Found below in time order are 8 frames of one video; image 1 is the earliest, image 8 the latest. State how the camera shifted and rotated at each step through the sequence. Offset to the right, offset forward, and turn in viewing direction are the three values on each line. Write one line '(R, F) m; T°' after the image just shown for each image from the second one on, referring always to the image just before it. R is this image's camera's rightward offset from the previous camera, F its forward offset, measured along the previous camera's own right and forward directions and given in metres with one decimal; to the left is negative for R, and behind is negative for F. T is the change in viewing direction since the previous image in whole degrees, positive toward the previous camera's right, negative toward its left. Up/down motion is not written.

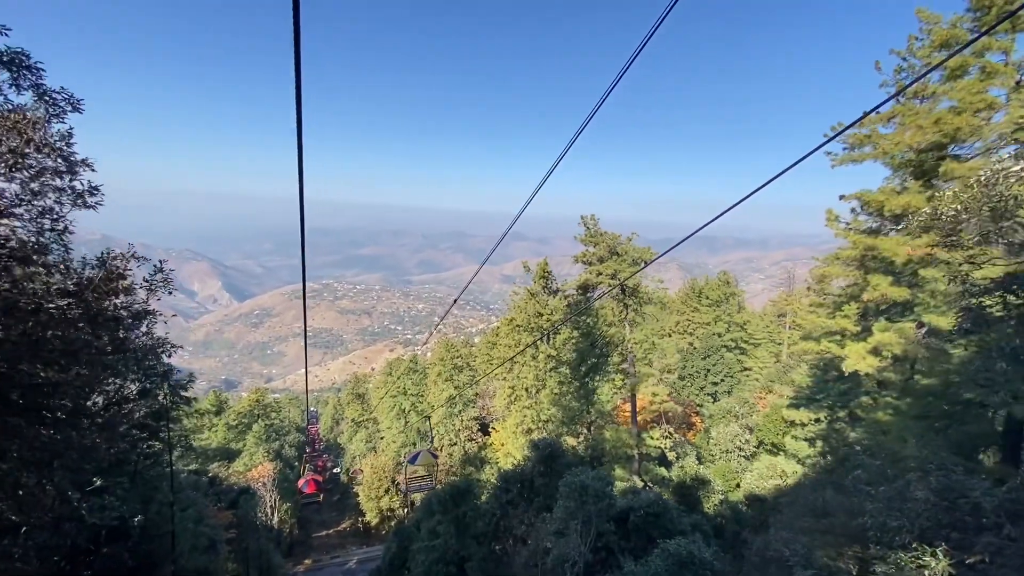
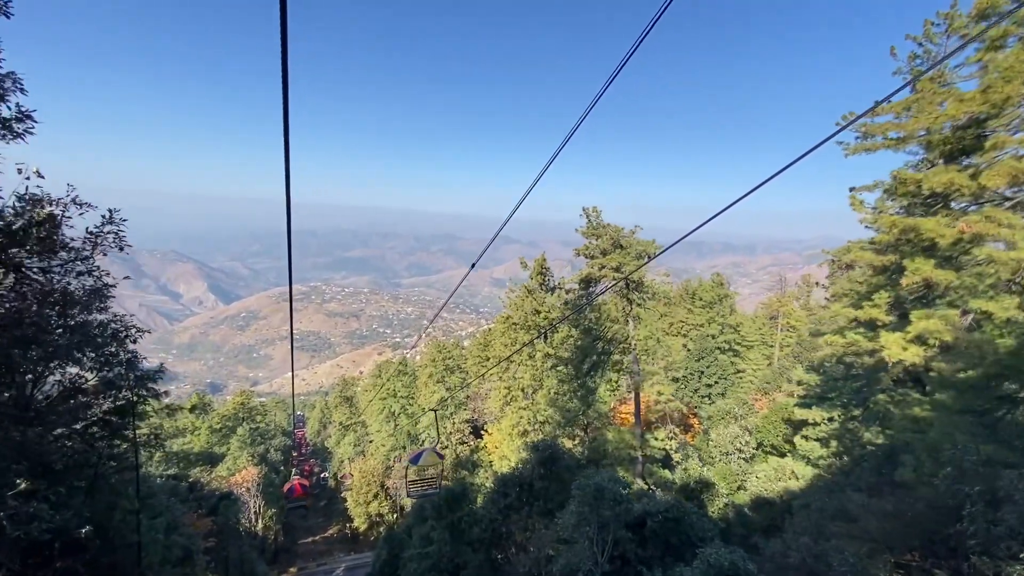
(-0.3, +0.7) m; +1°
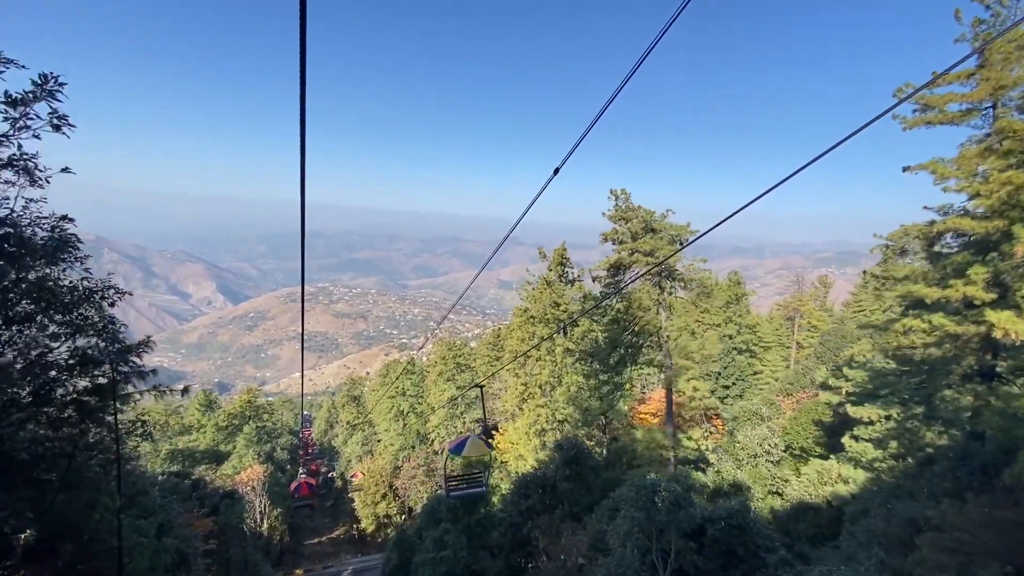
(-0.5, +1.1) m; -1°
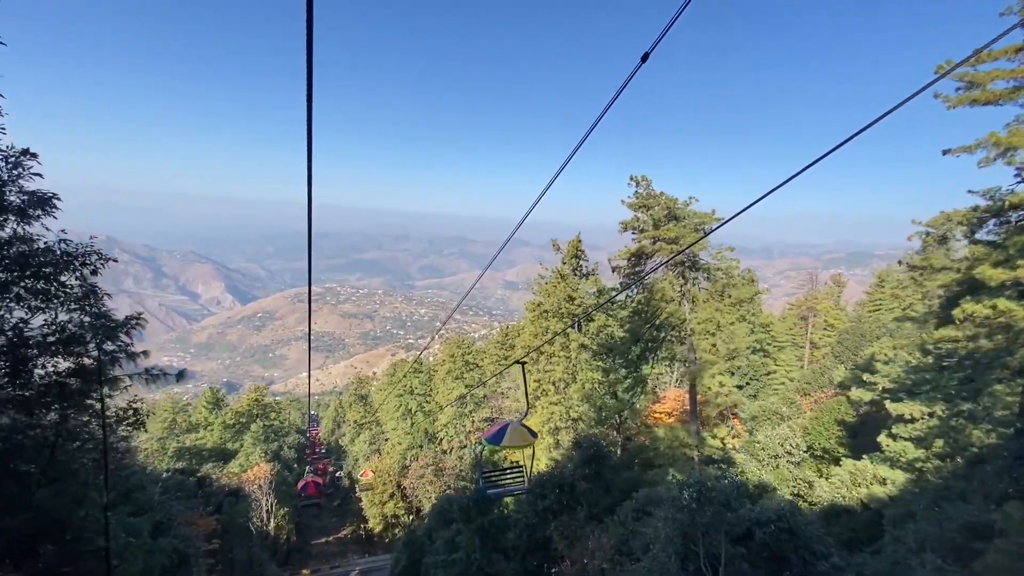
(-0.3, +0.6) m; -1°
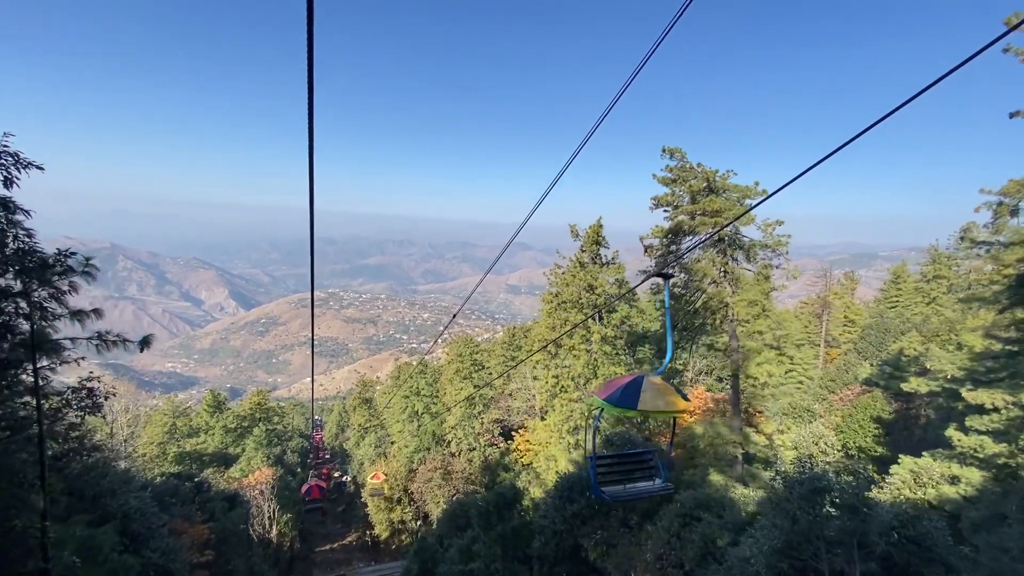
(-0.5, +1.3) m; 0°
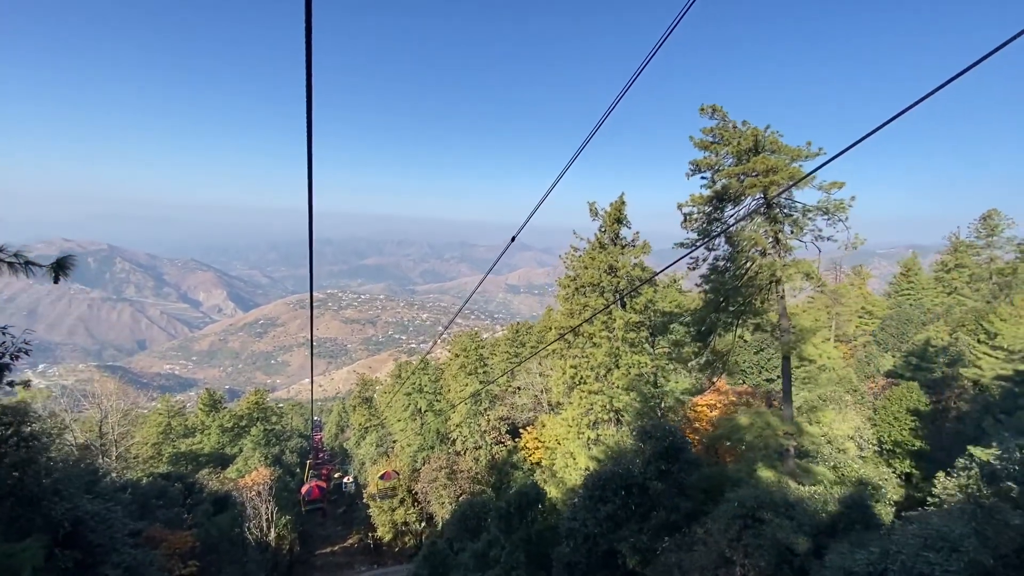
(-0.6, +1.4) m; 0°
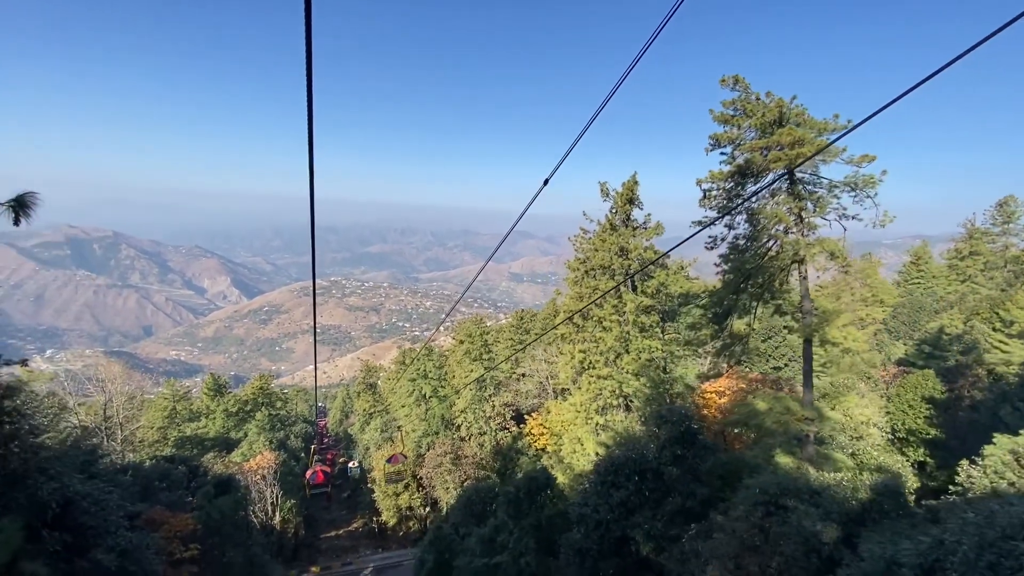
(-0.2, +0.4) m; 0°
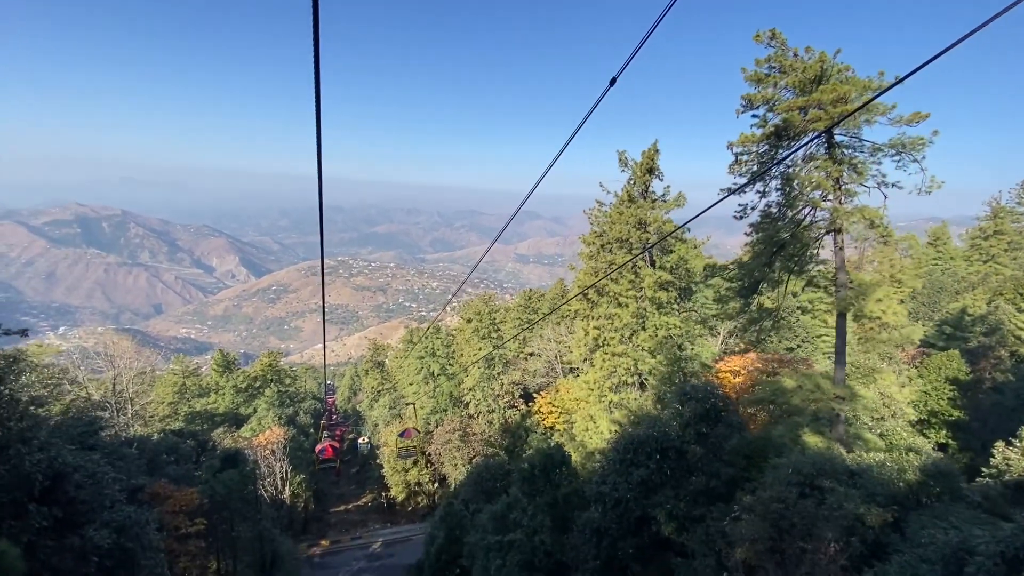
(-0.2, +0.5) m; -1°
